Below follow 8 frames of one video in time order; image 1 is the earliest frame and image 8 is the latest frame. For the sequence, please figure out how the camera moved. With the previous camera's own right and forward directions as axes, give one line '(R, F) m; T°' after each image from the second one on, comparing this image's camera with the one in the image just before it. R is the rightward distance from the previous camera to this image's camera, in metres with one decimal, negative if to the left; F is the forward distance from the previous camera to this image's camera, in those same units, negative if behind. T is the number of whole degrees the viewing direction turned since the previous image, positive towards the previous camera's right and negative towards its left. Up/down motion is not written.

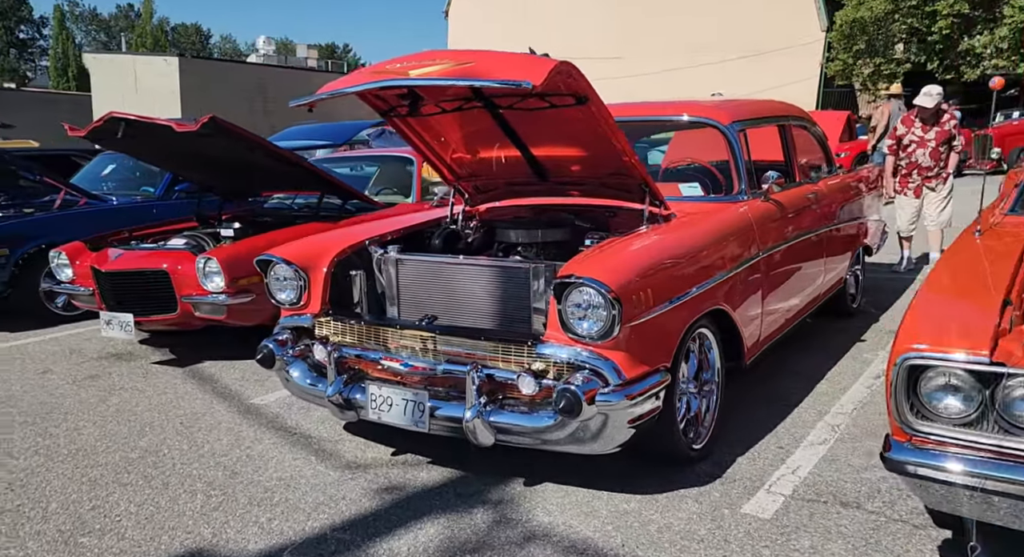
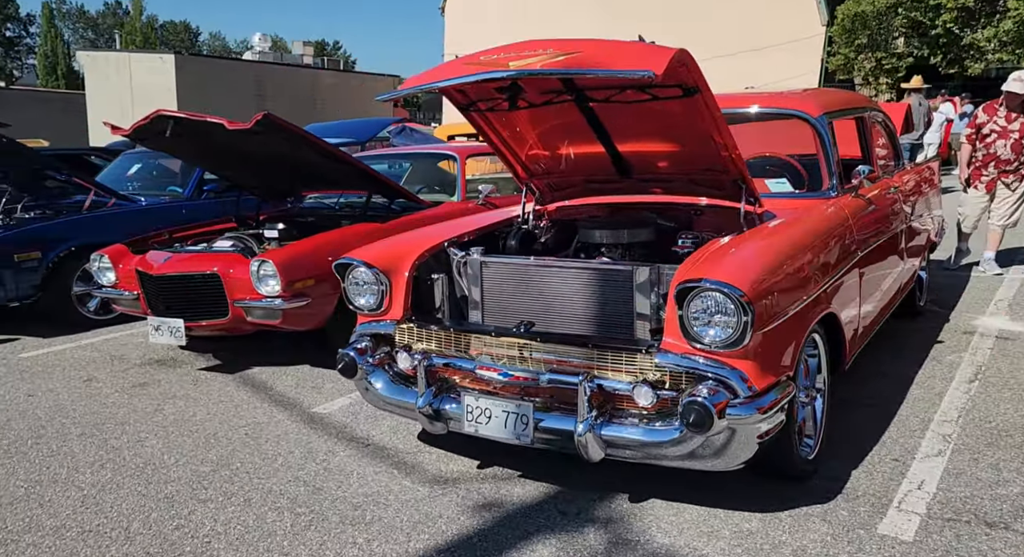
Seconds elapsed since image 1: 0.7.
(-0.4, +0.2) m; 0°
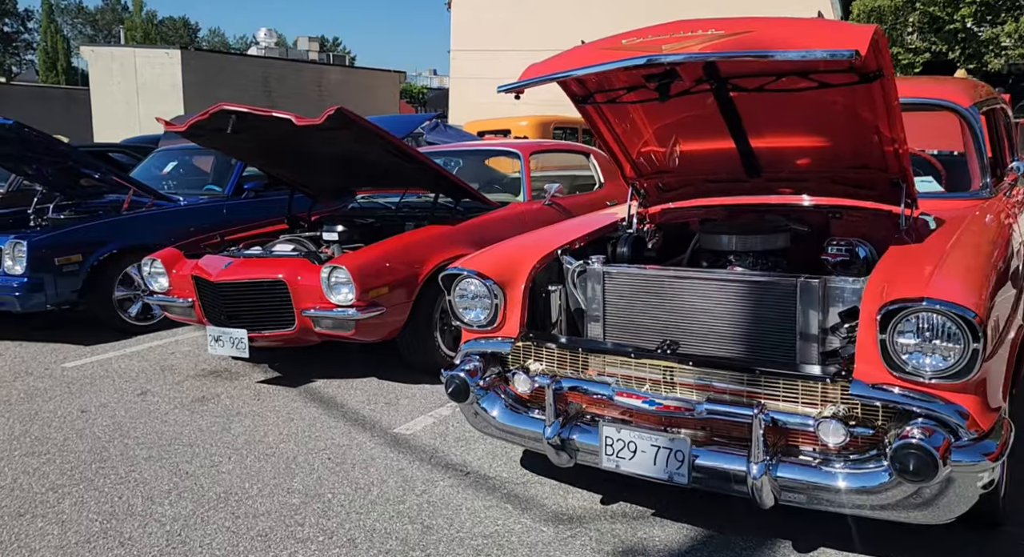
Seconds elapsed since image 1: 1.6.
(-0.4, +0.3) m; -1°
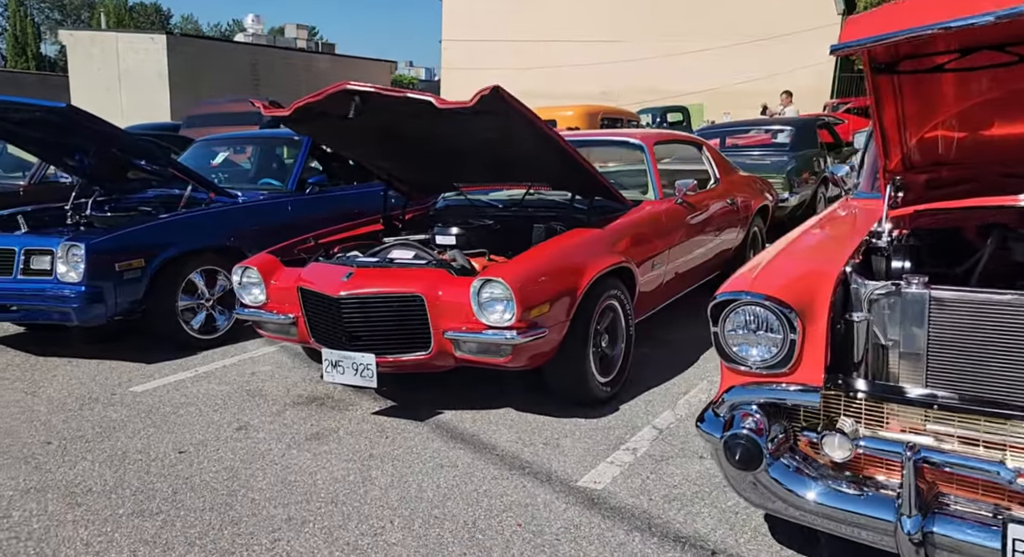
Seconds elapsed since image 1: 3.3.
(-0.8, +0.7) m; 0°
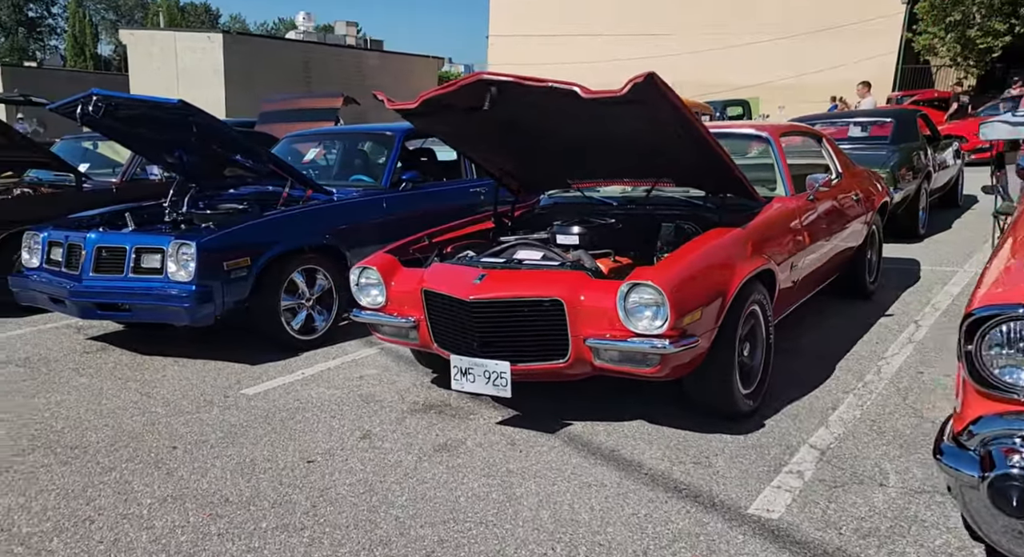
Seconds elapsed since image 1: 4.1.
(-0.4, +0.2) m; -4°
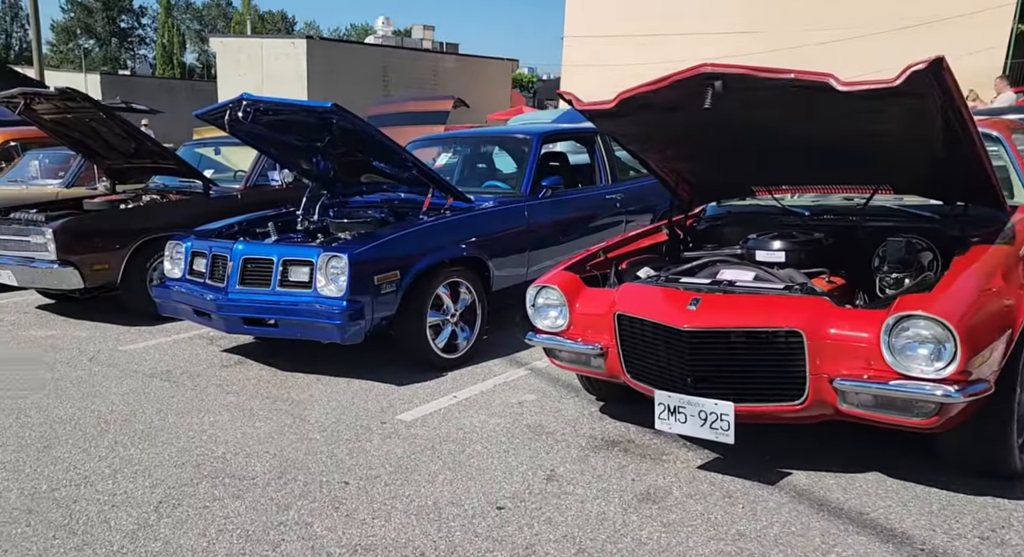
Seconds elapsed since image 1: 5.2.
(-0.6, +0.4) m; -6°
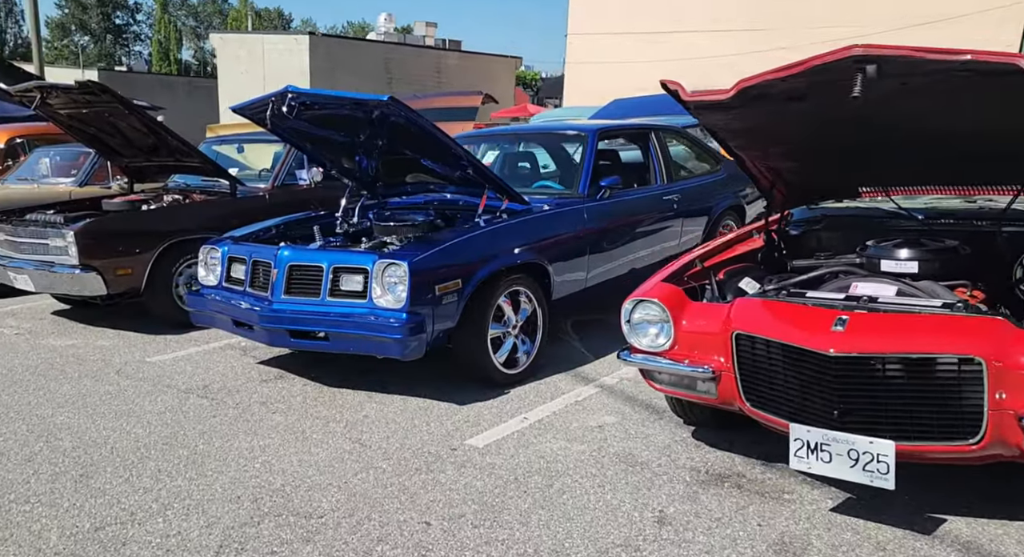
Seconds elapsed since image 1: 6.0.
(-0.4, +0.4) m; 0°
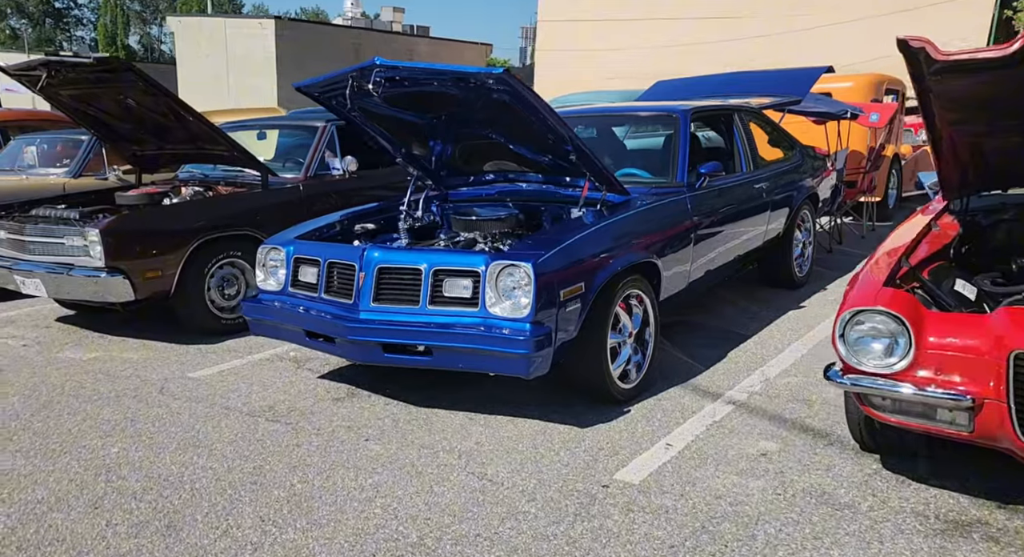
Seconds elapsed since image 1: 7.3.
(-0.8, +0.6) m; +2°
